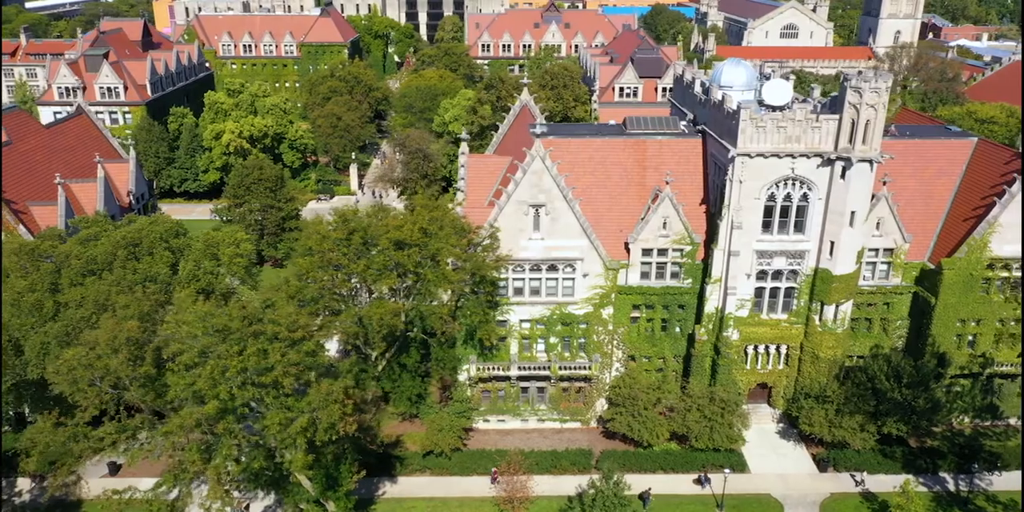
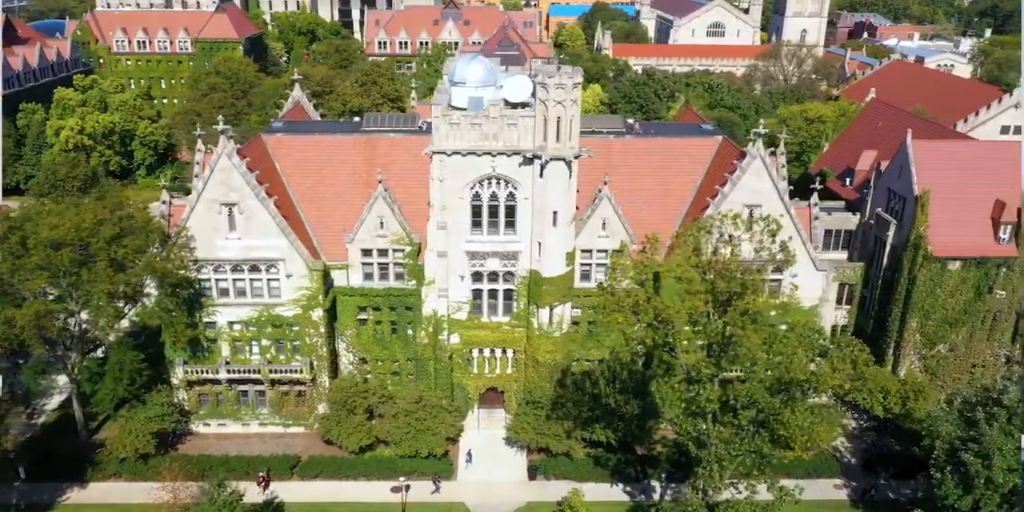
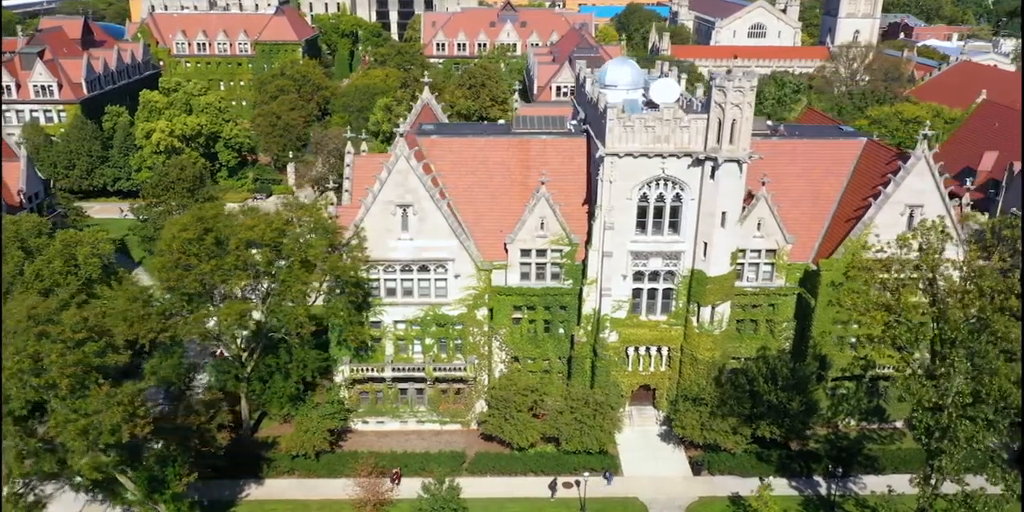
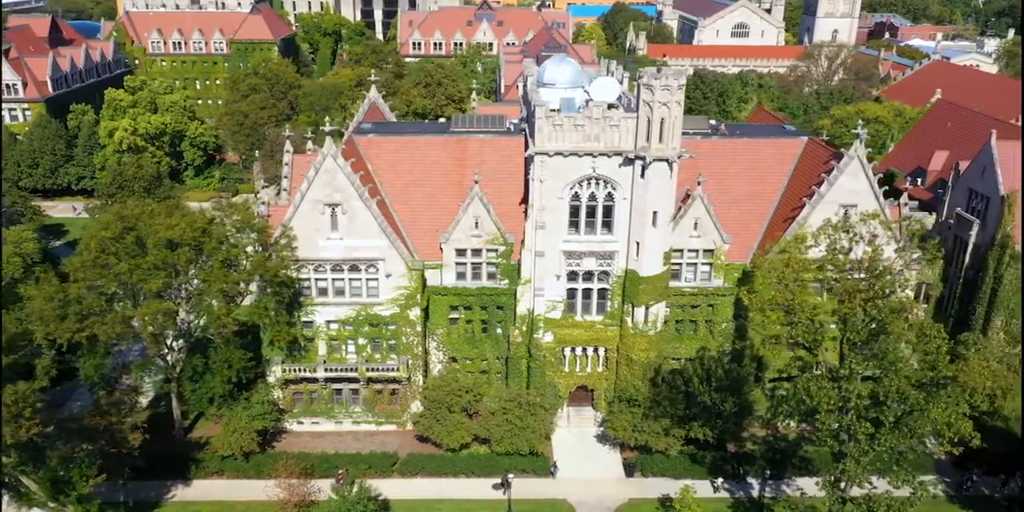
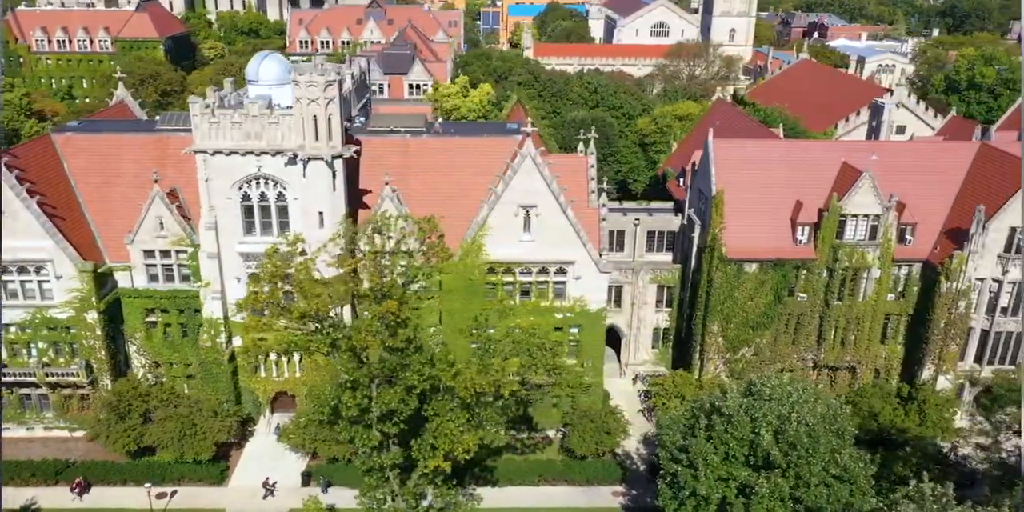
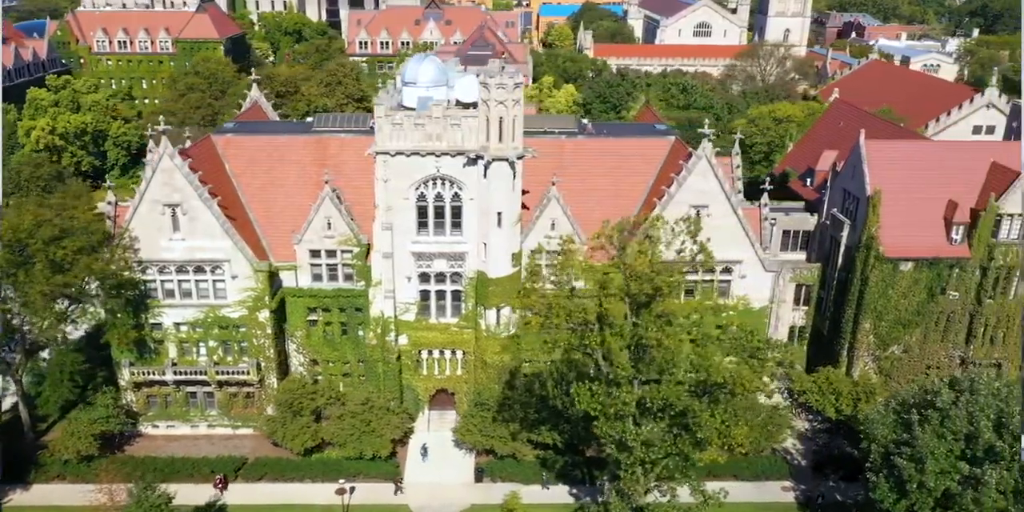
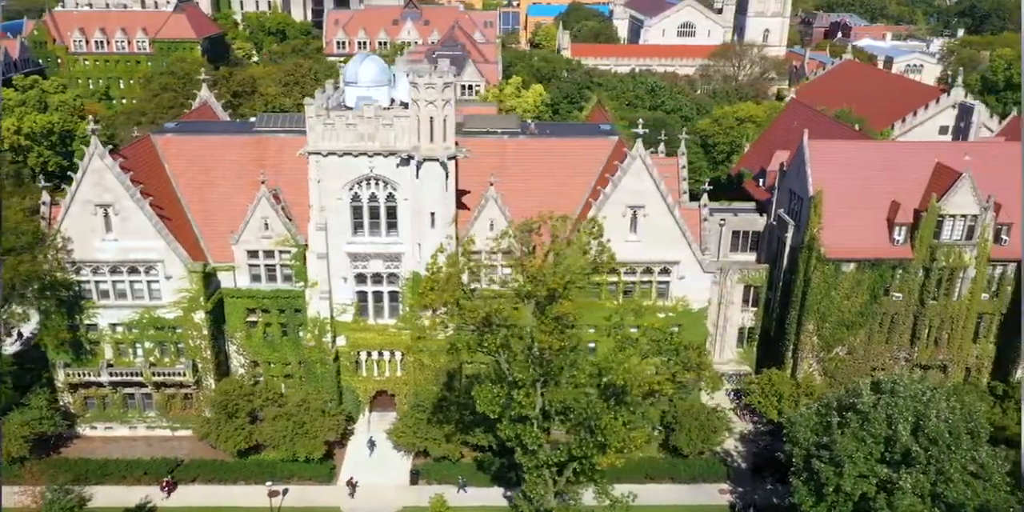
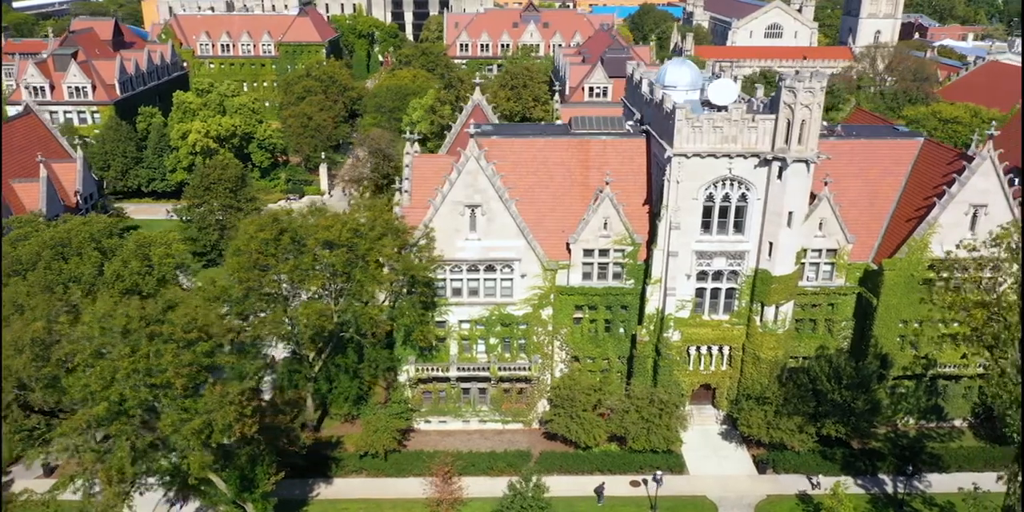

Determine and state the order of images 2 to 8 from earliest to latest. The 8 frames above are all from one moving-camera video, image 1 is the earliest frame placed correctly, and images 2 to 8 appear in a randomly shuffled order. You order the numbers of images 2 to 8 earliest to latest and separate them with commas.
8, 3, 4, 2, 6, 7, 5
